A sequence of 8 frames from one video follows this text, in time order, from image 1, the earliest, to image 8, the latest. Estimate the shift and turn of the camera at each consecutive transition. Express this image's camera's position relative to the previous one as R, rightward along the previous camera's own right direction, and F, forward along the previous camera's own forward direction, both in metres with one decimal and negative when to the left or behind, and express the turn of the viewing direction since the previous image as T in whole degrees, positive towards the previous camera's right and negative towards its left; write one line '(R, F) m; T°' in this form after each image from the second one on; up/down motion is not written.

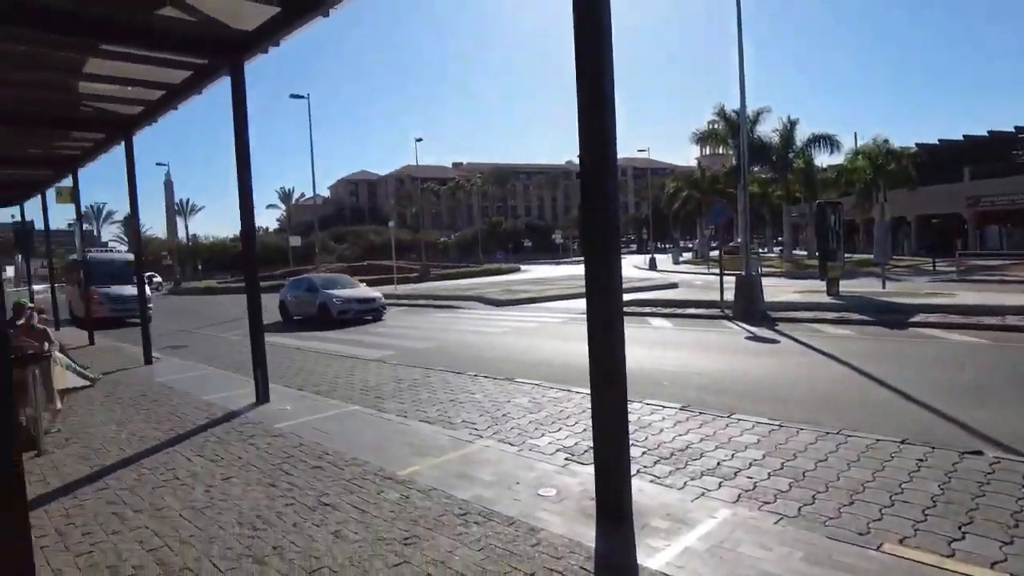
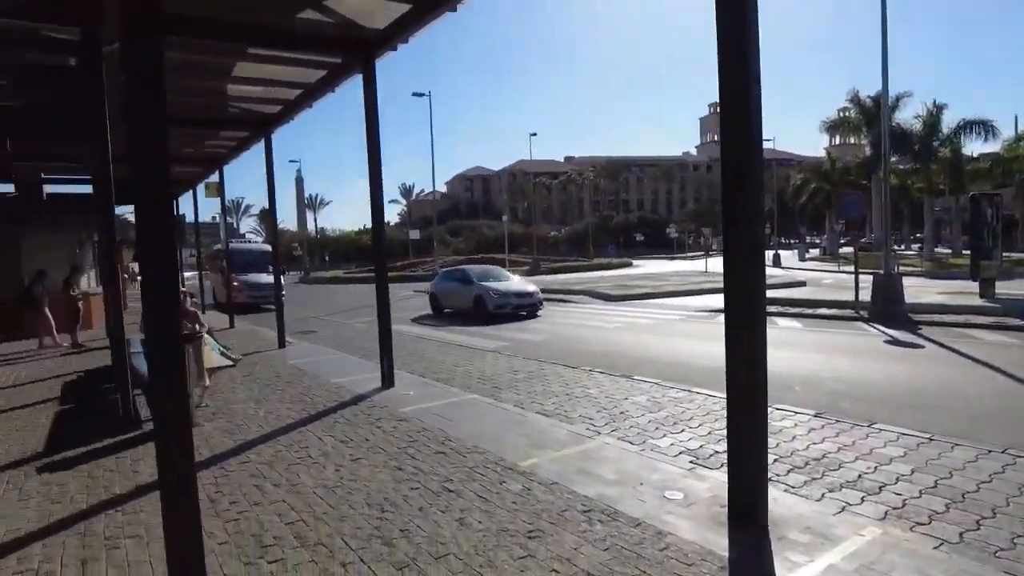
(-0.1, 0.0) m; -9°
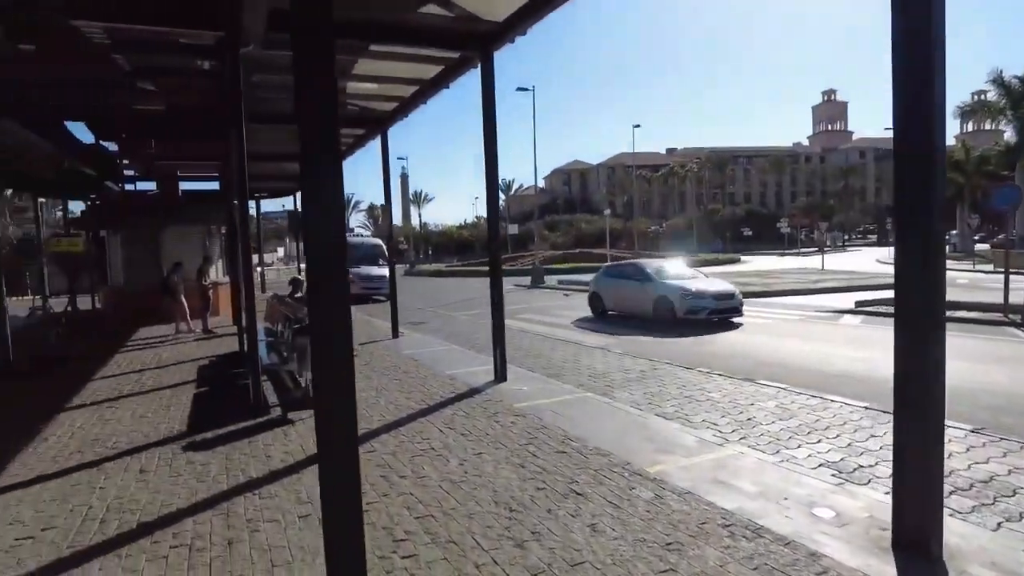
(-0.1, 0.0) m; -8°
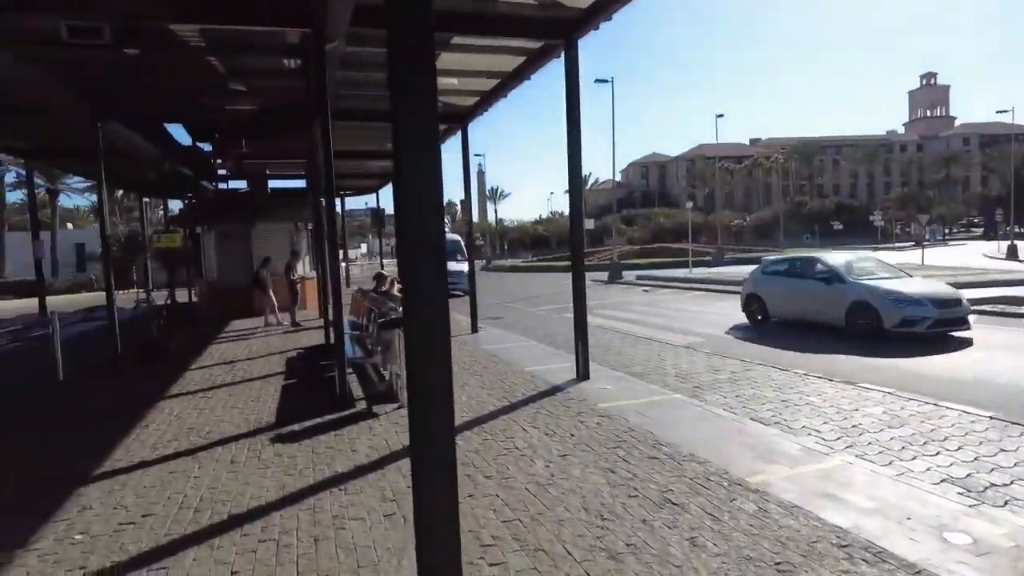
(-0.1, +0.1) m; -6°
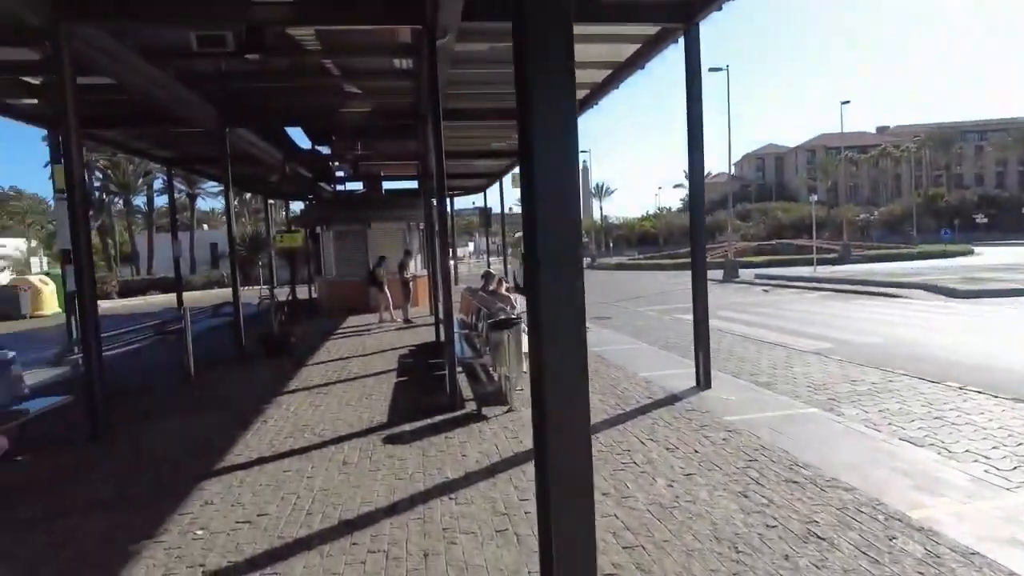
(-0.1, +0.3) m; -8°
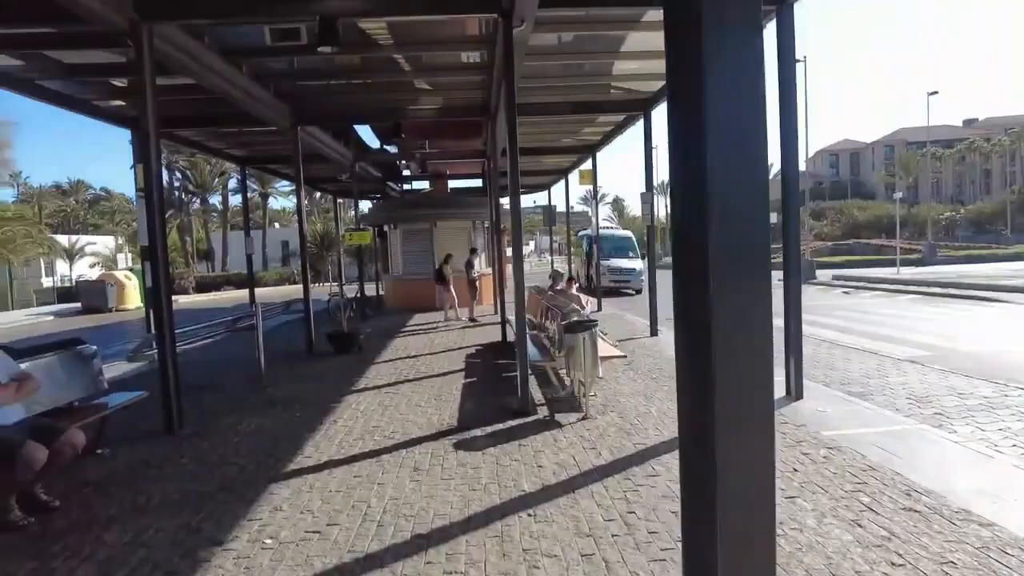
(-0.1, +0.3) m; -5°
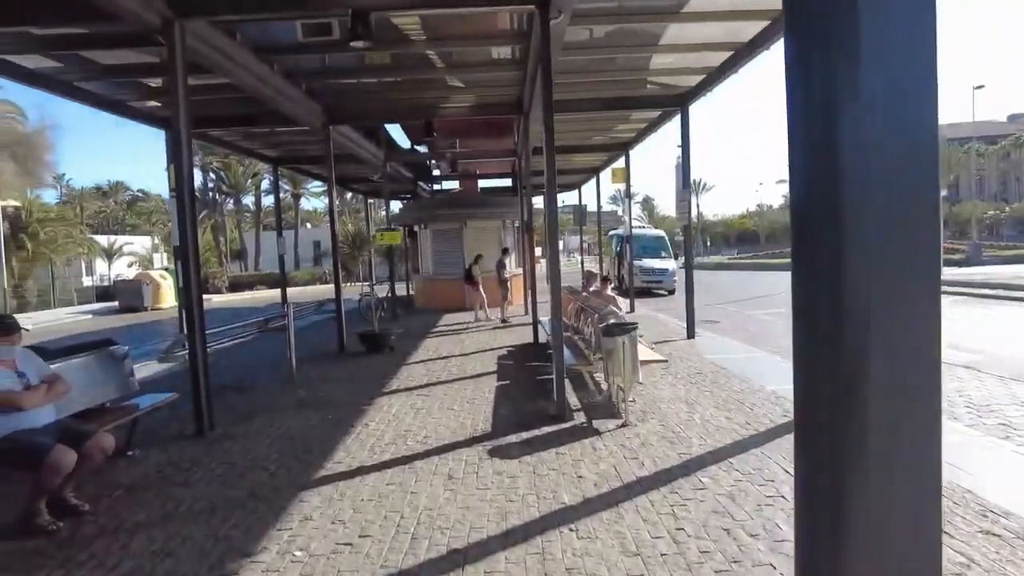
(-0.1, +0.2) m; -2°
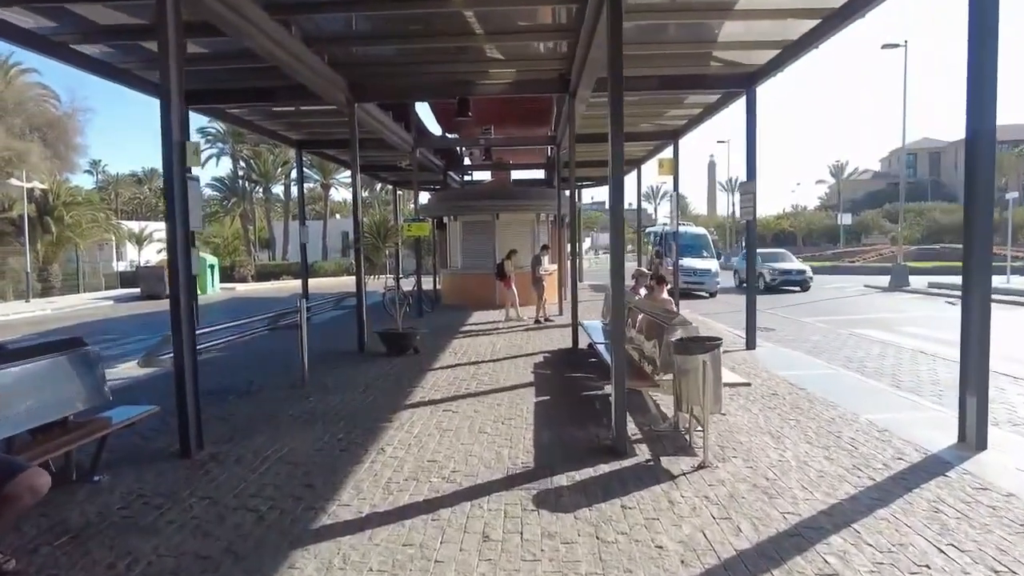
(-0.2, +1.3) m; -2°
